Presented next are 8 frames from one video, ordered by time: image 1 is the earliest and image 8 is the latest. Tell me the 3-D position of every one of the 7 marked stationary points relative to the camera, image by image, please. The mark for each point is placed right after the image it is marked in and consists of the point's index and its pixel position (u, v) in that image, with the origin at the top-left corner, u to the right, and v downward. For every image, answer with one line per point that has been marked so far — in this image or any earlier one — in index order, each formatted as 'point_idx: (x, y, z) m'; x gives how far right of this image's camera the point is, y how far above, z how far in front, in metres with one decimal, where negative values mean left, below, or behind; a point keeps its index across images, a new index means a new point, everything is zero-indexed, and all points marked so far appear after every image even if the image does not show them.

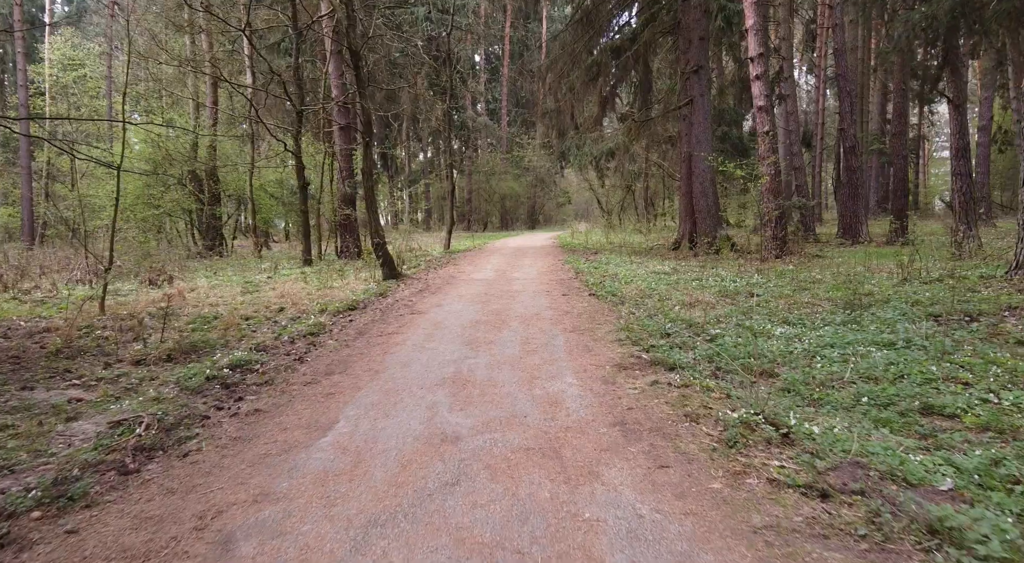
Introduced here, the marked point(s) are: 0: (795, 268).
0: (+5.4, +0.2, +10.6) m
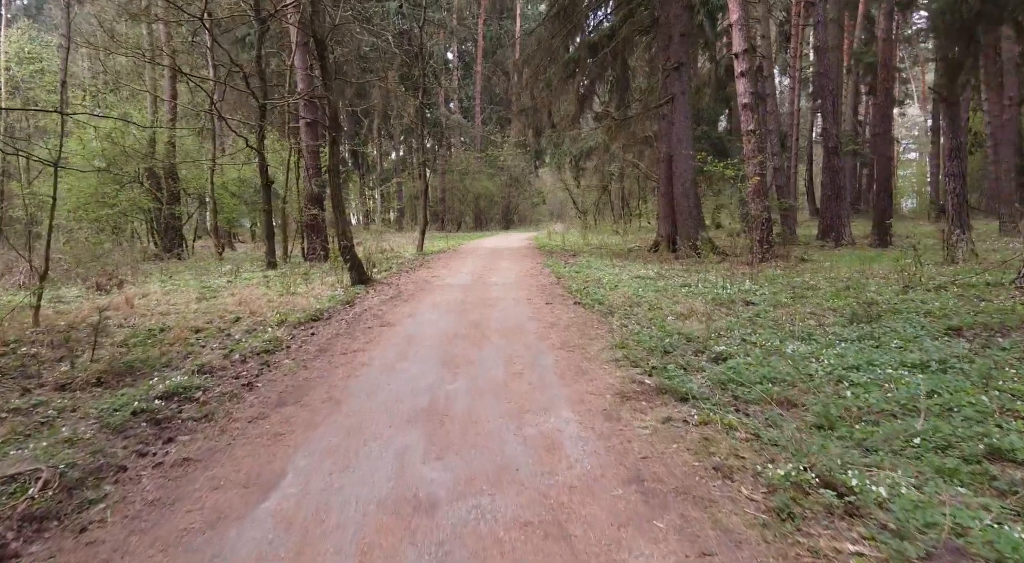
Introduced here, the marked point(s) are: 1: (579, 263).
0: (+5.0, +0.1, +10.2) m
1: (+1.5, +0.4, +12.5) m
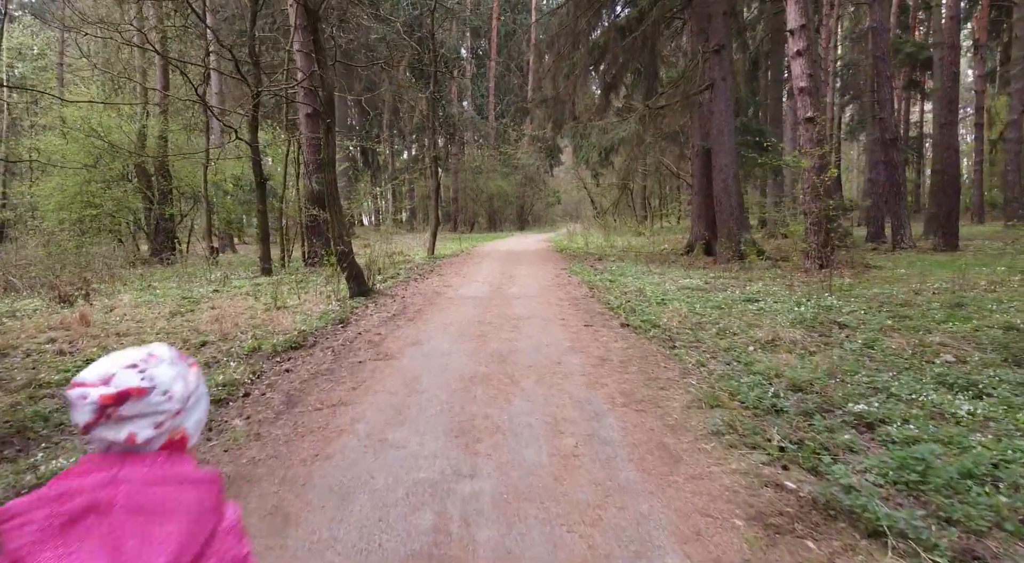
0: (+5.3, 0.0, +8.6) m
1: (+1.9, +0.2, +11.0) m
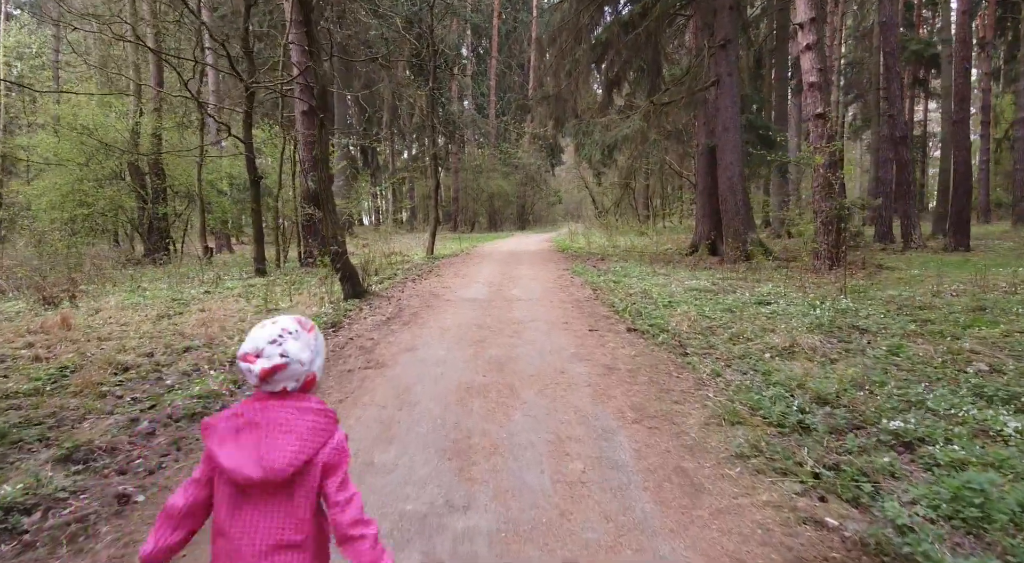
0: (+5.3, -0.1, +8.3) m
1: (+1.9, +0.2, +10.7) m
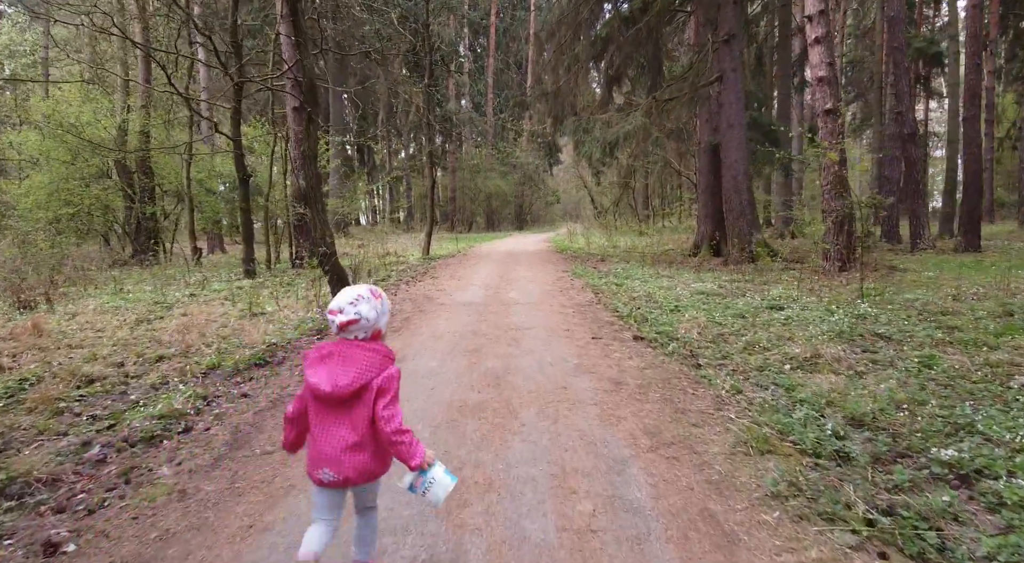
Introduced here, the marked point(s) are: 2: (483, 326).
0: (+5.3, -0.1, +7.9) m
1: (+1.9, +0.2, +10.3) m
2: (-0.3, -0.5, +5.7) m
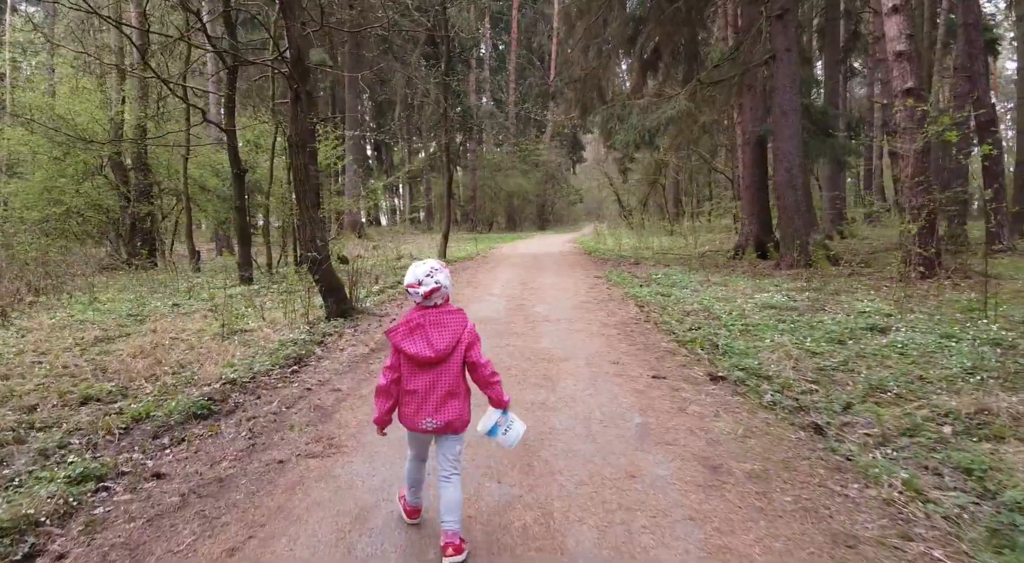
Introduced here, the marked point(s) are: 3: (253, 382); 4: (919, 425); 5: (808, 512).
0: (+5.6, -0.2, +6.5) m
1: (+2.3, 0.0, +8.9) m
2: (-0.1, -0.6, +4.4) m
3: (-1.9, -0.7, +4.0) m
4: (+2.2, -0.7, +3.0) m
5: (+1.1, -0.8, +2.1) m
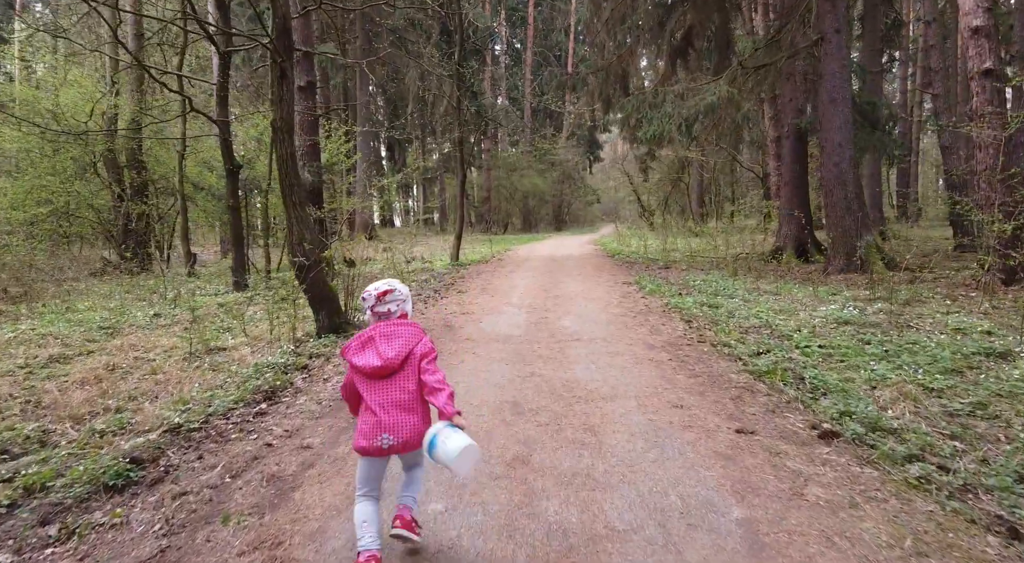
0: (+5.9, -0.3, +5.3) m
1: (+2.6, -0.1, +7.9) m
2: (+0.1, -0.7, +3.5) m
3: (-1.7, -0.8, +3.1) m
4: (+2.3, -0.8, +1.9) m
5: (+1.2, -0.9, +1.0) m
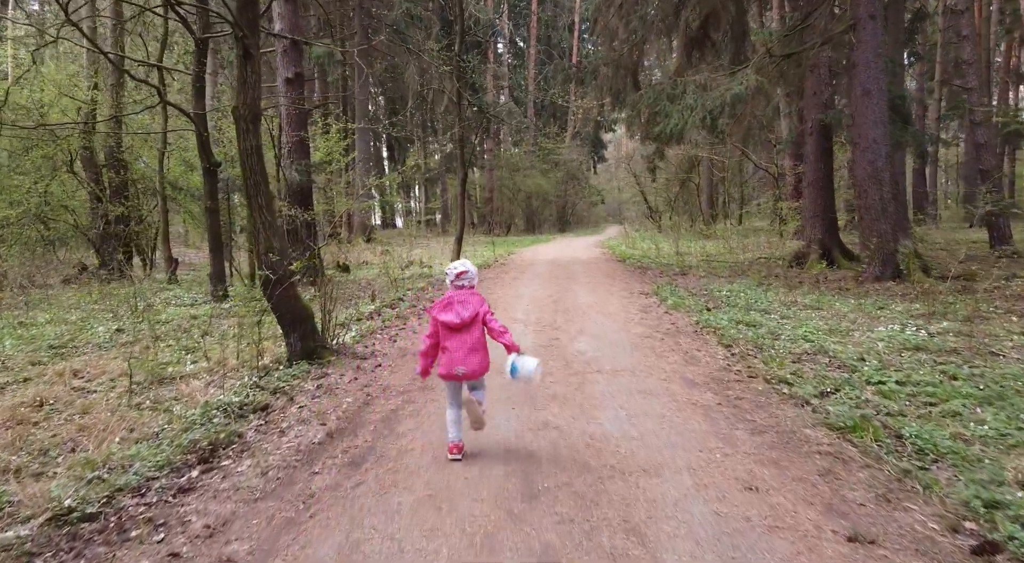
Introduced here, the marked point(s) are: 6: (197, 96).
0: (+5.9, -0.5, +4.5) m
1: (+2.7, -0.2, +7.1) m
2: (+0.2, -0.8, +2.6) m
3: (-1.7, -1.0, +2.3) m
4: (+2.3, -1.0, +1.1) m
5: (+1.2, -1.1, +0.2) m
6: (-4.8, +2.9, +8.7) m
